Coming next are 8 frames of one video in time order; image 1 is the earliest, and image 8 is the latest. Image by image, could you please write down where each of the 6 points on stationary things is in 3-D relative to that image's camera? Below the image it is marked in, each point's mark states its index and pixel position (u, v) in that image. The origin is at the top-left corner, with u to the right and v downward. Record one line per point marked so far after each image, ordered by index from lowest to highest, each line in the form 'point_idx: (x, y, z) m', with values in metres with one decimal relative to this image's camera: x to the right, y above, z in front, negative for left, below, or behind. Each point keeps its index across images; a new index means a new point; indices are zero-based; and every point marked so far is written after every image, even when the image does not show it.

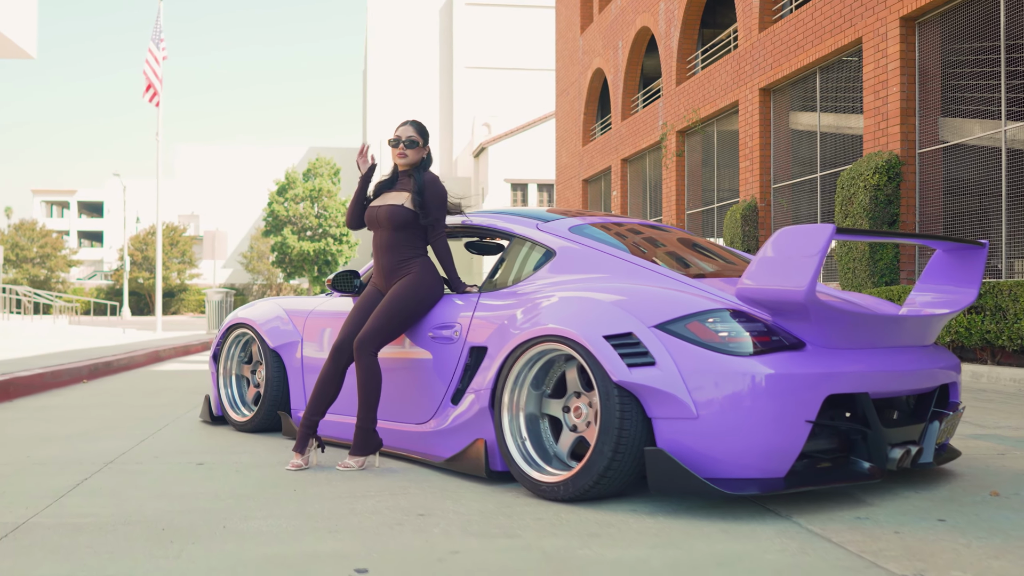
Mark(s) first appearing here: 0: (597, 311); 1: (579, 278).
0: (+0.4, -0.1, +3.5) m
1: (+0.3, +0.1, +3.9) m
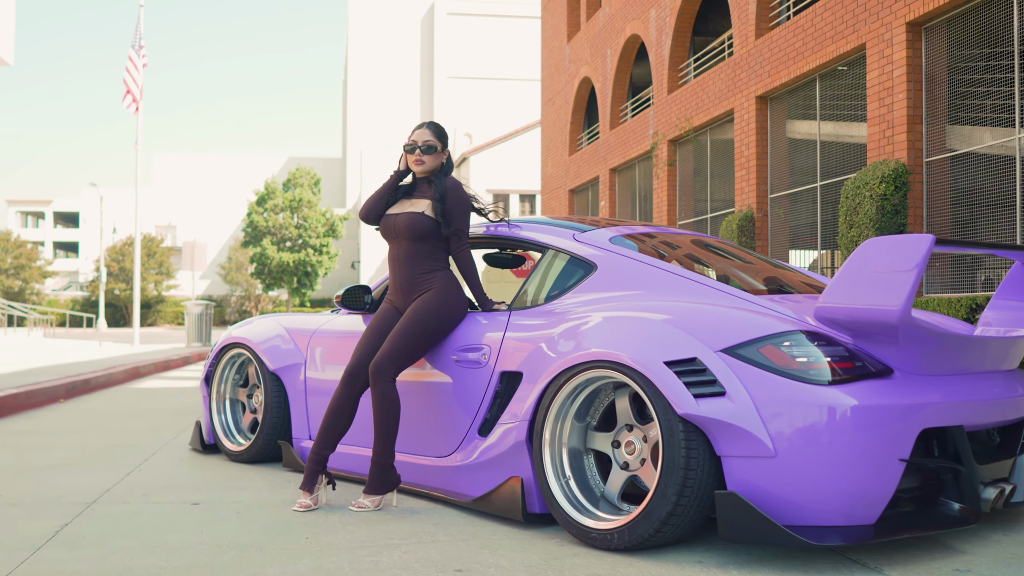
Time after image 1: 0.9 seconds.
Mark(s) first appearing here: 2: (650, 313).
0: (+0.5, -0.2, +3.1) m
1: (+0.4, 0.0, +3.5) m
2: (+0.5, -0.1, +3.2) m
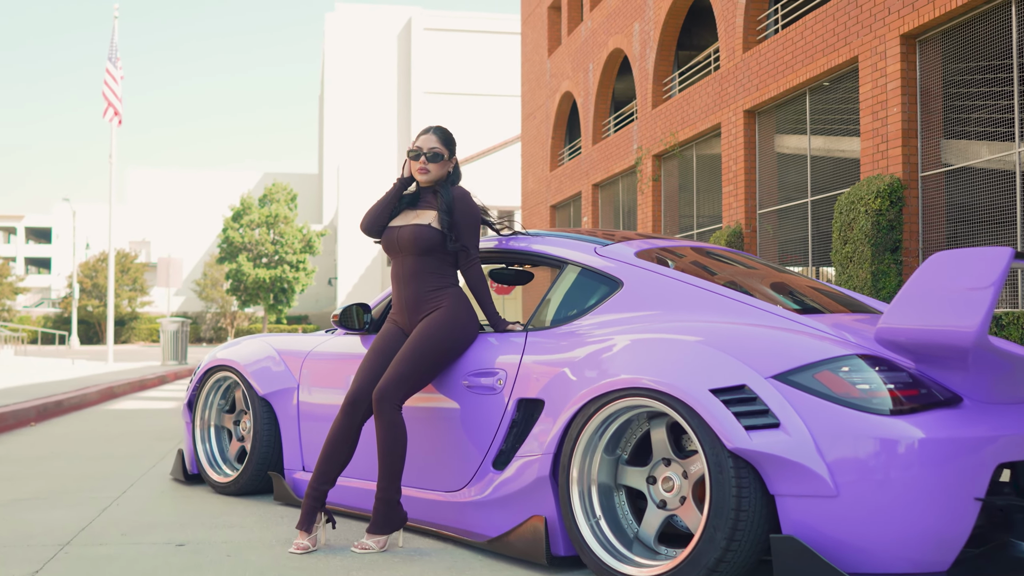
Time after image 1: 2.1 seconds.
0: (+0.6, -0.2, +2.8) m
1: (+0.5, -0.1, +3.2) m
2: (+0.6, -0.2, +2.9) m
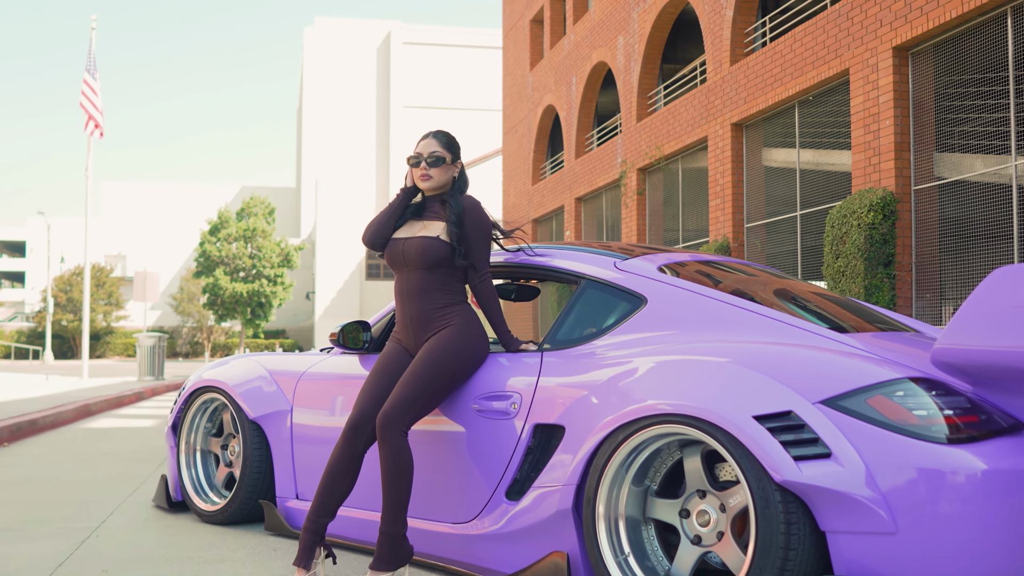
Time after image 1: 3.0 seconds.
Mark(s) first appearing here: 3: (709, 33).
0: (+0.7, -0.3, +2.6) m
1: (+0.6, -0.2, +3.0) m
2: (+0.7, -0.2, +2.7) m
3: (+3.9, +5.0, +16.8) m
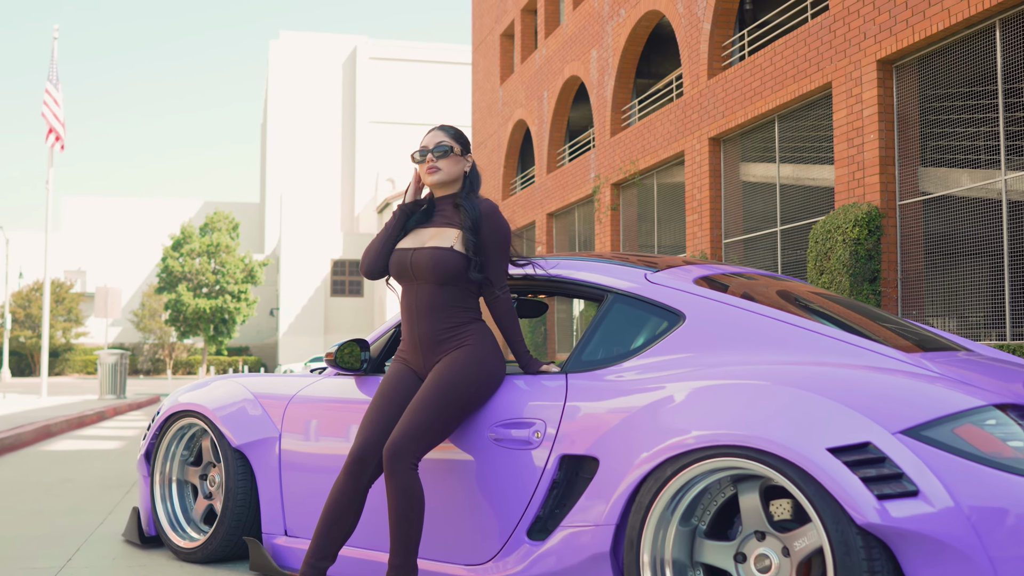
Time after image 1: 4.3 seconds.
0: (+0.8, -0.3, +2.3) m
1: (+0.7, -0.2, +2.7) m
2: (+0.8, -0.3, +2.4) m
3: (+3.4, +4.7, +16.7) m
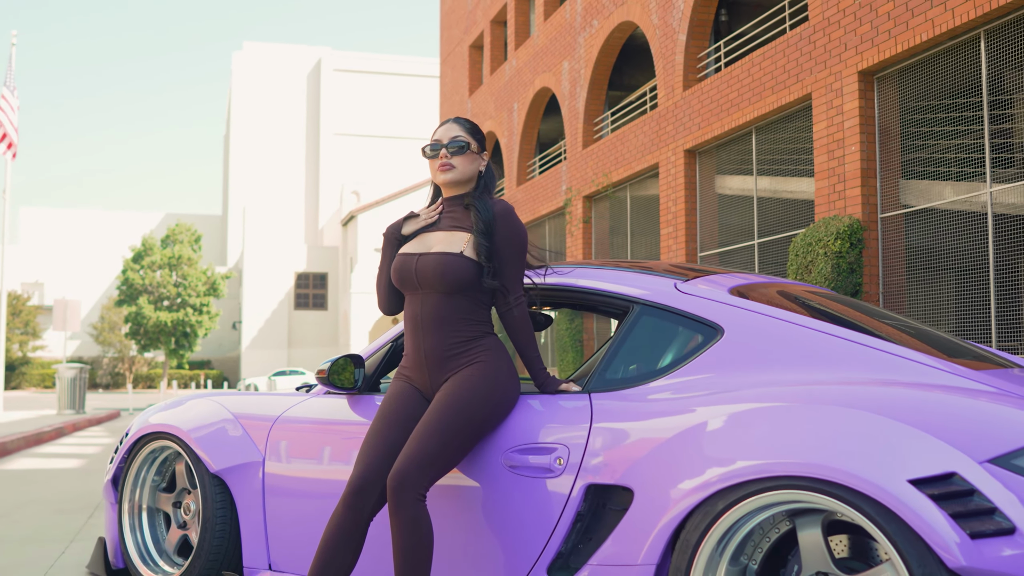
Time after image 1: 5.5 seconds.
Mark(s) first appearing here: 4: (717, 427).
0: (+0.8, -0.4, +2.1) m
1: (+0.7, -0.2, +2.5) m
2: (+0.8, -0.3, +2.2) m
3: (+2.9, +4.5, +16.6) m
4: (+0.6, -0.4, +2.3) m
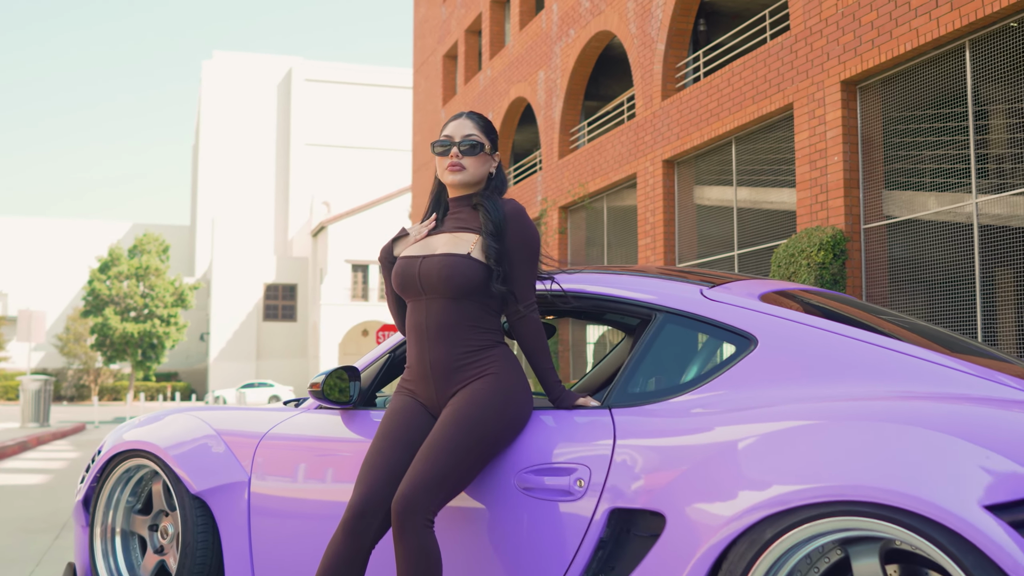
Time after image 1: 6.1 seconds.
0: (+0.9, -0.4, +1.9) m
1: (+0.8, -0.3, +2.3) m
2: (+0.9, -0.3, +2.0) m
3: (+2.5, +4.3, +16.6) m
4: (+0.6, -0.4, +2.1) m
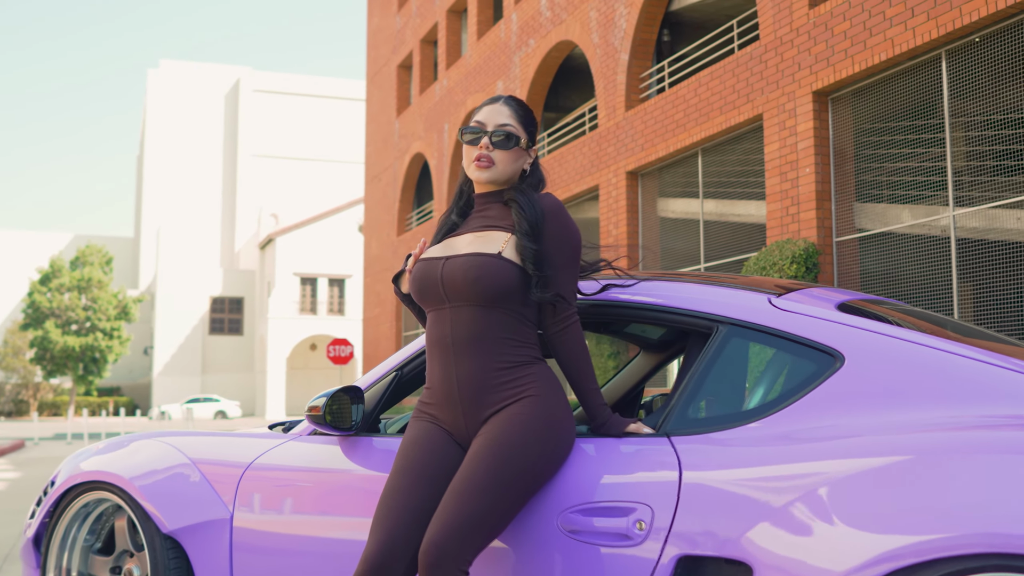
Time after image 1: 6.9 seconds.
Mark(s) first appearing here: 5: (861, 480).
0: (+1.0, -0.4, +1.6) m
1: (+0.9, -0.3, +2.0) m
2: (+1.0, -0.3, +1.7) m
3: (+1.9, +4.0, +16.4) m
4: (+0.7, -0.4, +1.8) m
5: (+0.8, -0.4, +1.8) m
